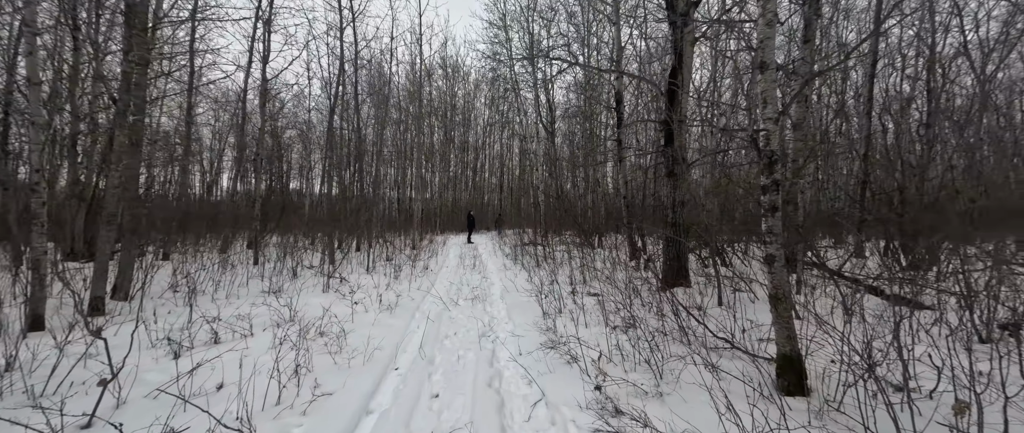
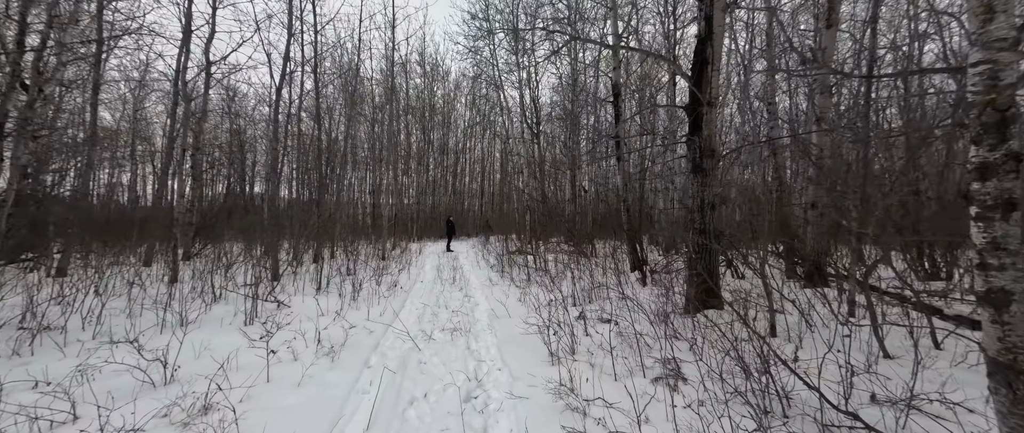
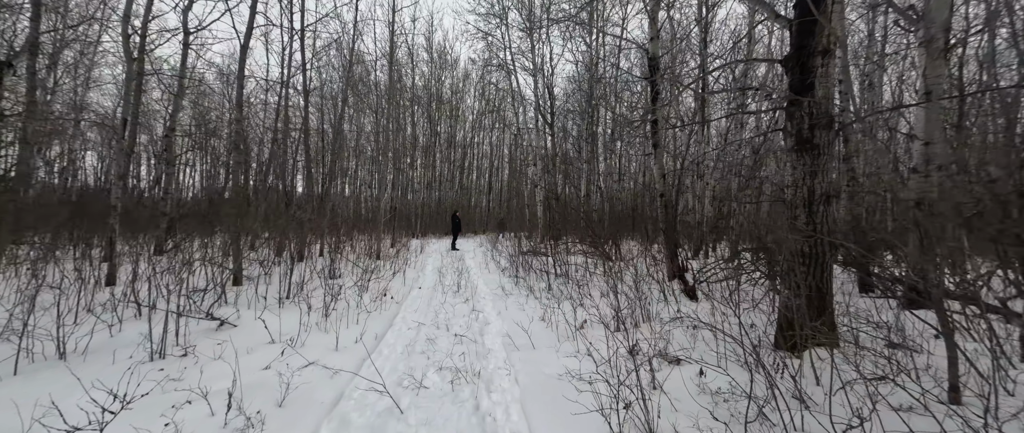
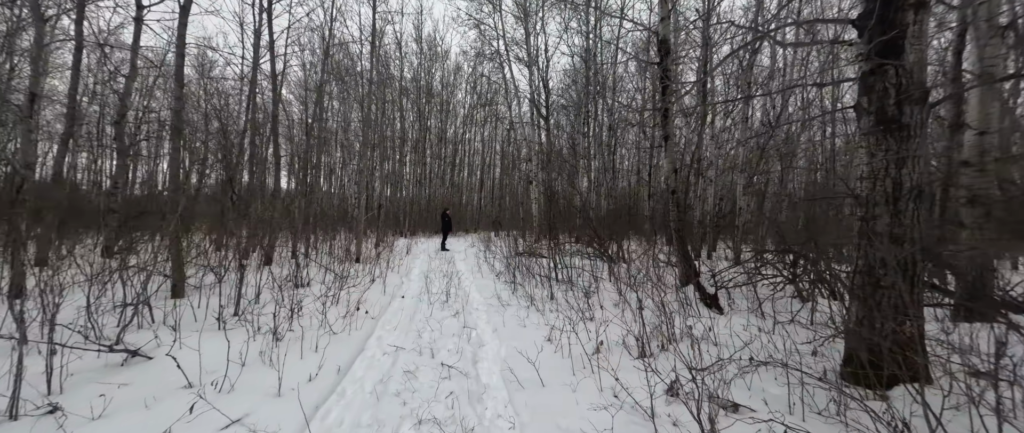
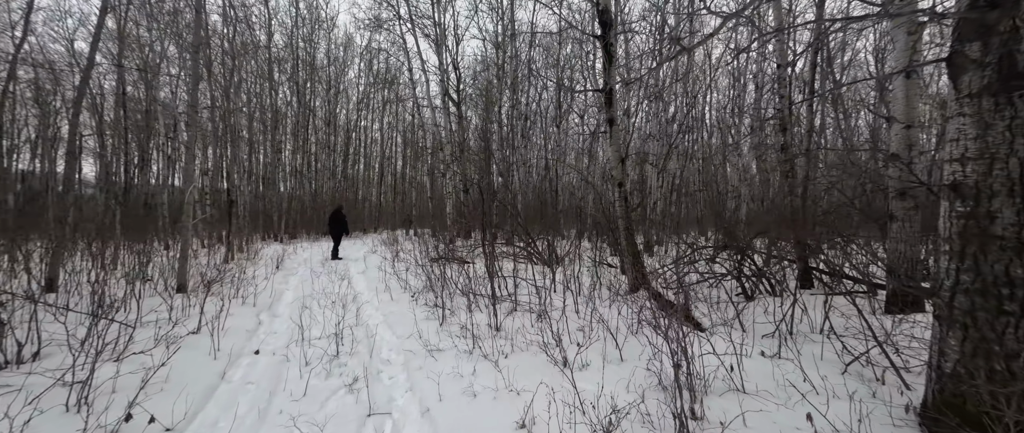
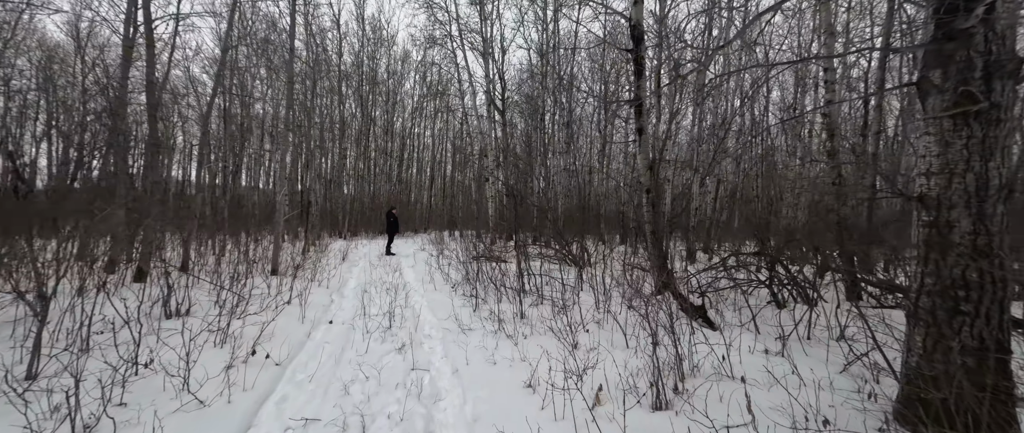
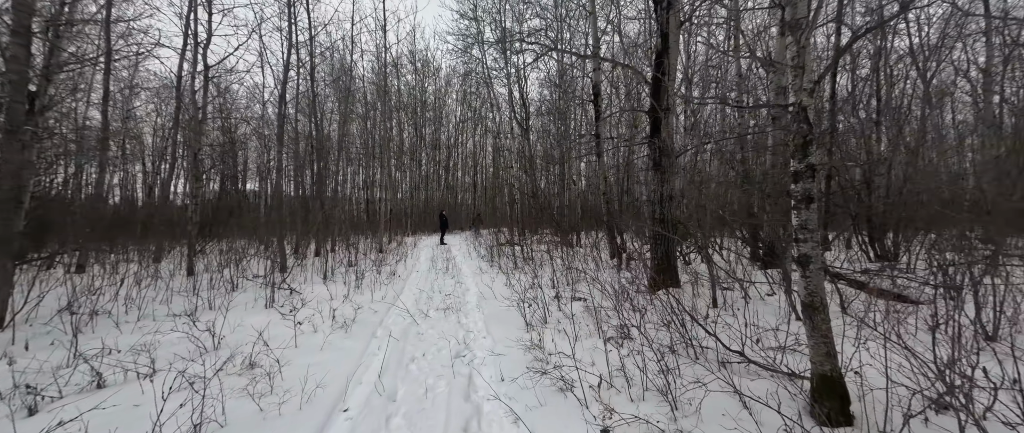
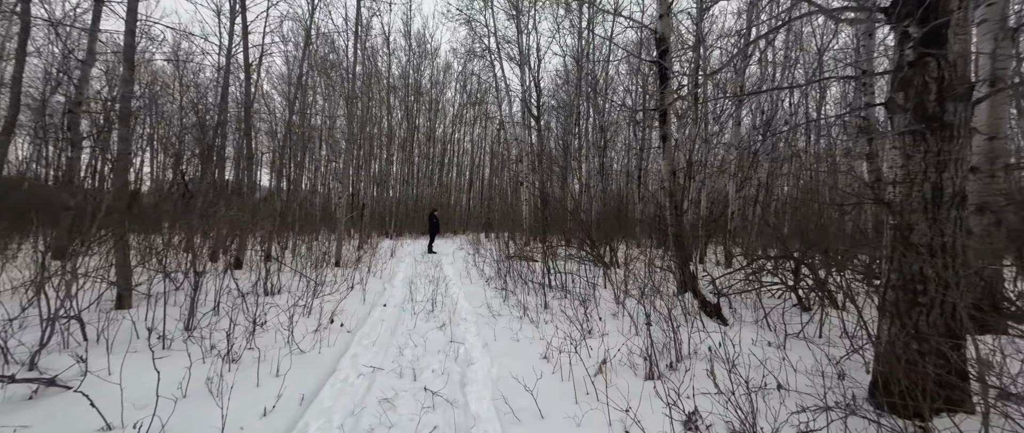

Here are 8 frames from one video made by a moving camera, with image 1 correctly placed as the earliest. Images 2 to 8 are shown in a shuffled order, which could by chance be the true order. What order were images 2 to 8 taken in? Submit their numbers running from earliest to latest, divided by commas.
7, 2, 3, 4, 8, 6, 5
